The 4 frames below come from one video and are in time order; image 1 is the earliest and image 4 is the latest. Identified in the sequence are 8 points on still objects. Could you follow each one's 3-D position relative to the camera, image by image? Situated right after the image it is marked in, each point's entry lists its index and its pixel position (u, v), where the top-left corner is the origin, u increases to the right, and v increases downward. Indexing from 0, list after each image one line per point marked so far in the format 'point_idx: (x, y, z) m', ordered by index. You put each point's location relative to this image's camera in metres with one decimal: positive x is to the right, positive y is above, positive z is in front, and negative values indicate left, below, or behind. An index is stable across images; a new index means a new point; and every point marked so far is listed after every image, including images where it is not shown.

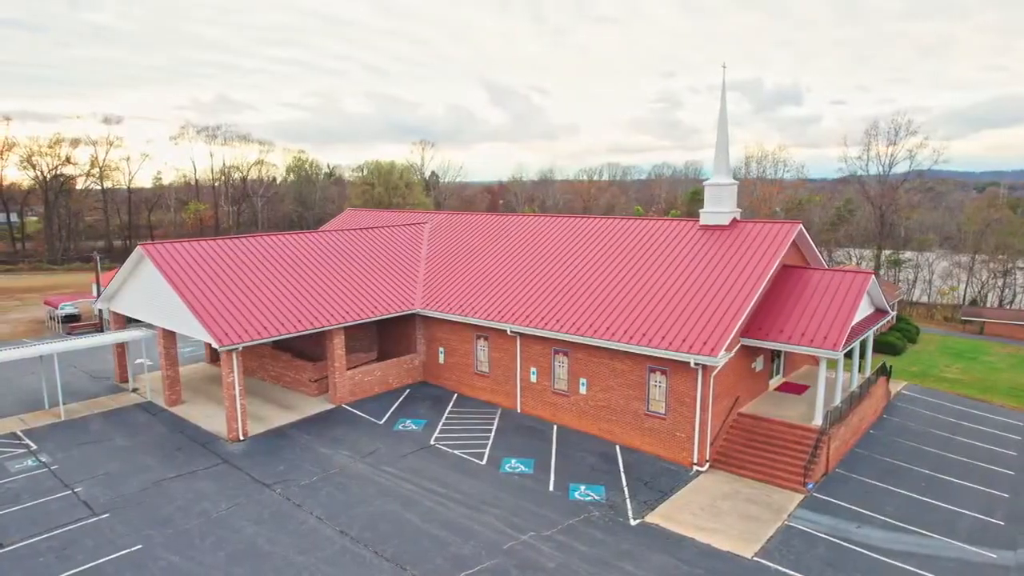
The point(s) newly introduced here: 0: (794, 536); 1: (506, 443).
0: (+6.2, -5.5, +13.8) m
1: (-0.2, -4.6, +18.3) m
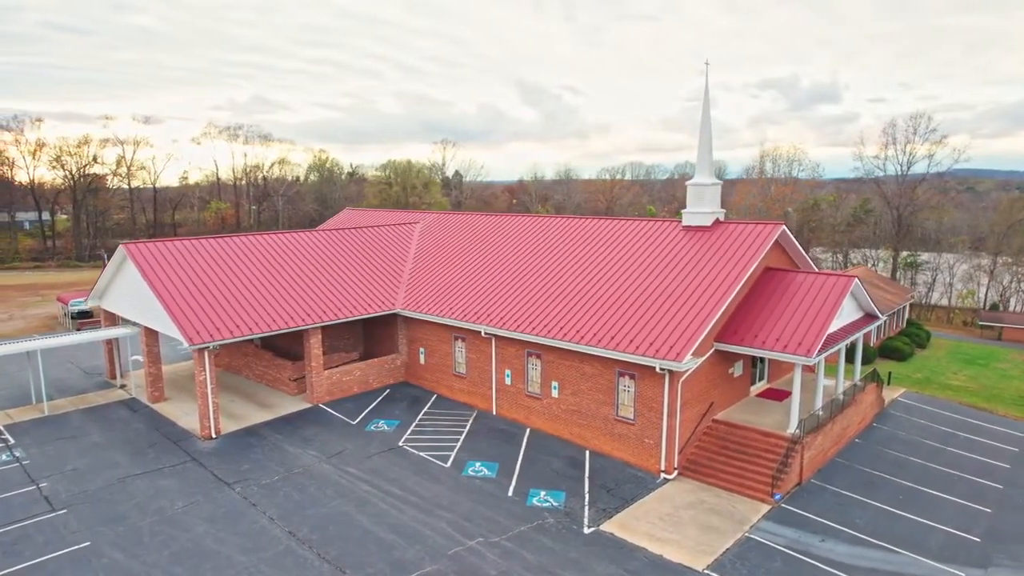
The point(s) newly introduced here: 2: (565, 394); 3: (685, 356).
0: (+5.1, -5.6, +13.4) m
1: (-1.1, -4.6, +18.1) m
2: (+1.6, -3.2, +18.5) m
3: (+4.4, -1.7, +15.9) m
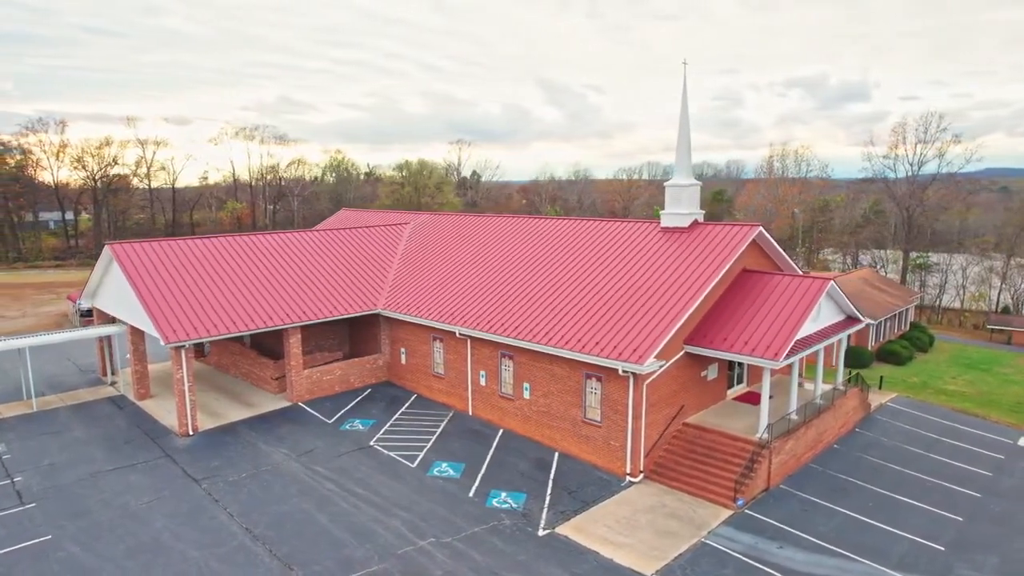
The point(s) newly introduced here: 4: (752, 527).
0: (+4.1, -5.7, +13.2) m
1: (-2.0, -4.6, +18.2) m
2: (+0.7, -3.2, +18.5) m
3: (+3.5, -1.8, +15.8) m
4: (+5.5, -5.5, +14.4) m
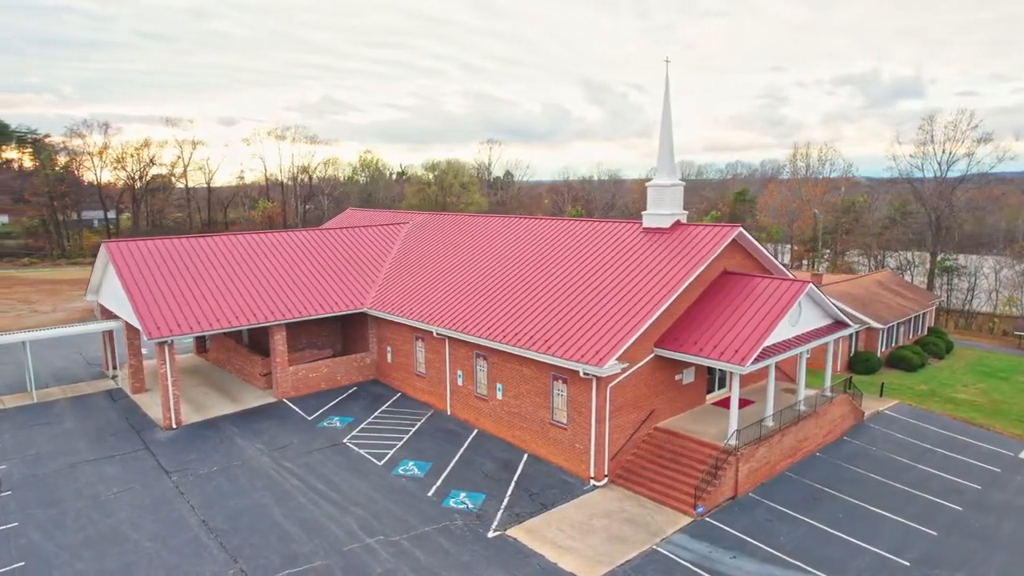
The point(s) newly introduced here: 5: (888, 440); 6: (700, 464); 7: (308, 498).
0: (+2.9, -5.7, +13.0) m
1: (-2.9, -4.6, +18.3) m
2: (-0.1, -3.2, +18.4) m
3: (+2.5, -1.8, +15.6) m
4: (+4.4, -5.6, +14.0) m
5: (+12.1, -4.9, +20.0) m
6: (+4.8, -4.5, +15.9) m
7: (-5.0, -5.1, +15.2) m
